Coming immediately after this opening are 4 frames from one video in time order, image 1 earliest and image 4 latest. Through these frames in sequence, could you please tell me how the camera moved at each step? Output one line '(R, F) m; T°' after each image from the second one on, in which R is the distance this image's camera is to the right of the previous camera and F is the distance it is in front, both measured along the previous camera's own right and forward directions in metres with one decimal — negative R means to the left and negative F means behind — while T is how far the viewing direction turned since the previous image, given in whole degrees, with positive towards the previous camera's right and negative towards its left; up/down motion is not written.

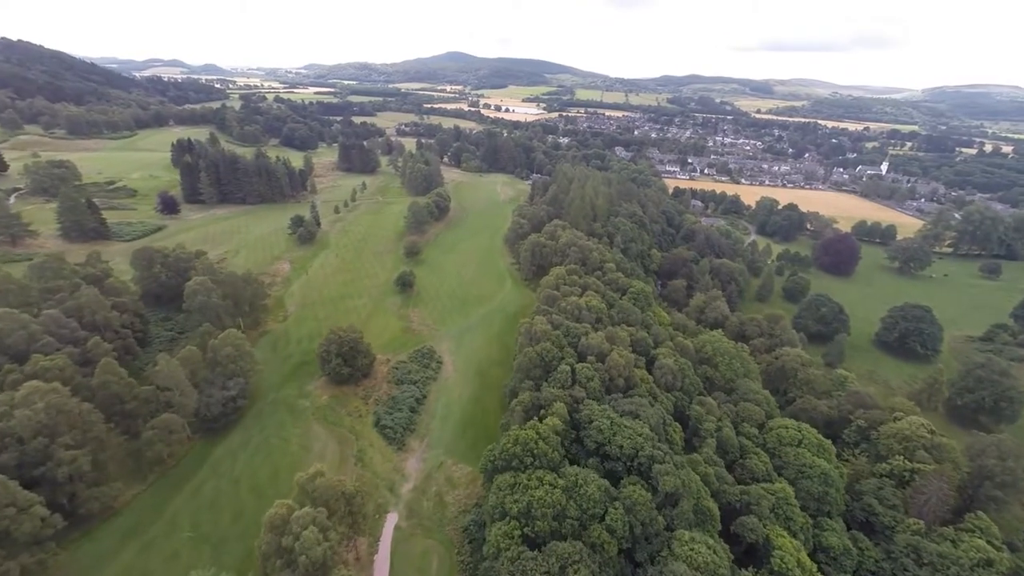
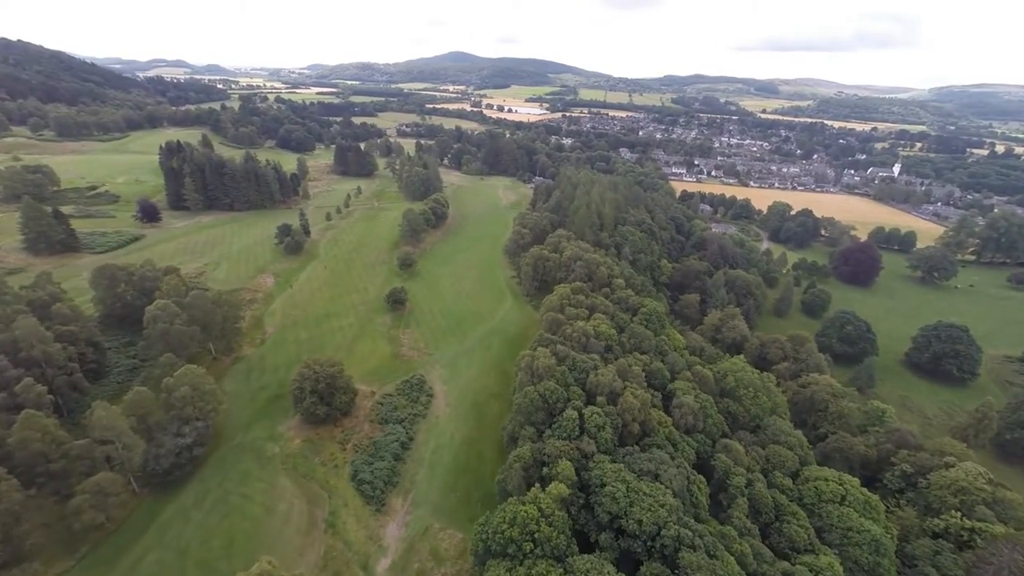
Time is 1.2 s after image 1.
(+0.4, +6.0) m; 0°
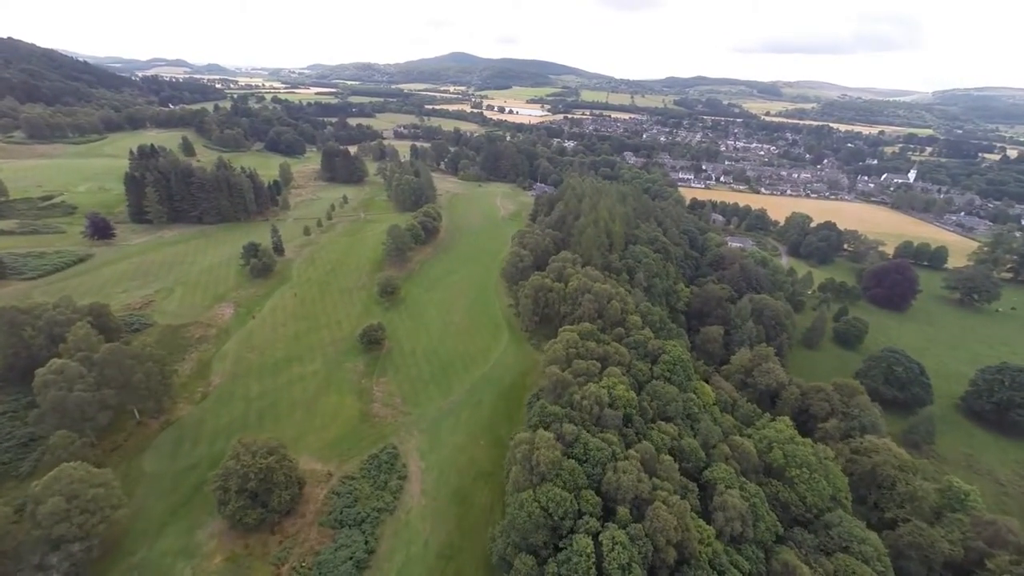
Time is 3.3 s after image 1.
(+0.6, +10.5) m; 0°
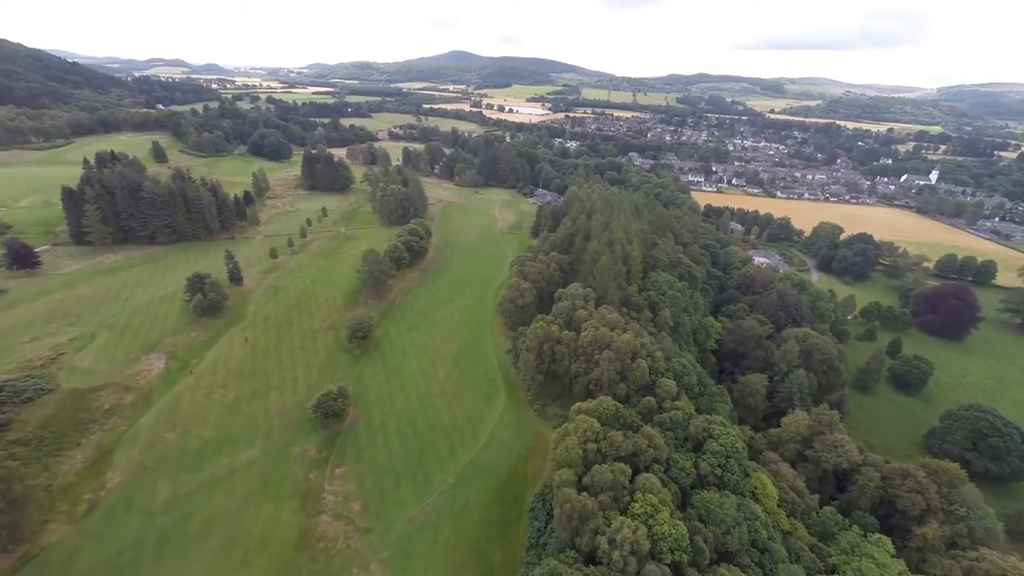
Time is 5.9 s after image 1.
(+0.5, +13.1) m; 0°
